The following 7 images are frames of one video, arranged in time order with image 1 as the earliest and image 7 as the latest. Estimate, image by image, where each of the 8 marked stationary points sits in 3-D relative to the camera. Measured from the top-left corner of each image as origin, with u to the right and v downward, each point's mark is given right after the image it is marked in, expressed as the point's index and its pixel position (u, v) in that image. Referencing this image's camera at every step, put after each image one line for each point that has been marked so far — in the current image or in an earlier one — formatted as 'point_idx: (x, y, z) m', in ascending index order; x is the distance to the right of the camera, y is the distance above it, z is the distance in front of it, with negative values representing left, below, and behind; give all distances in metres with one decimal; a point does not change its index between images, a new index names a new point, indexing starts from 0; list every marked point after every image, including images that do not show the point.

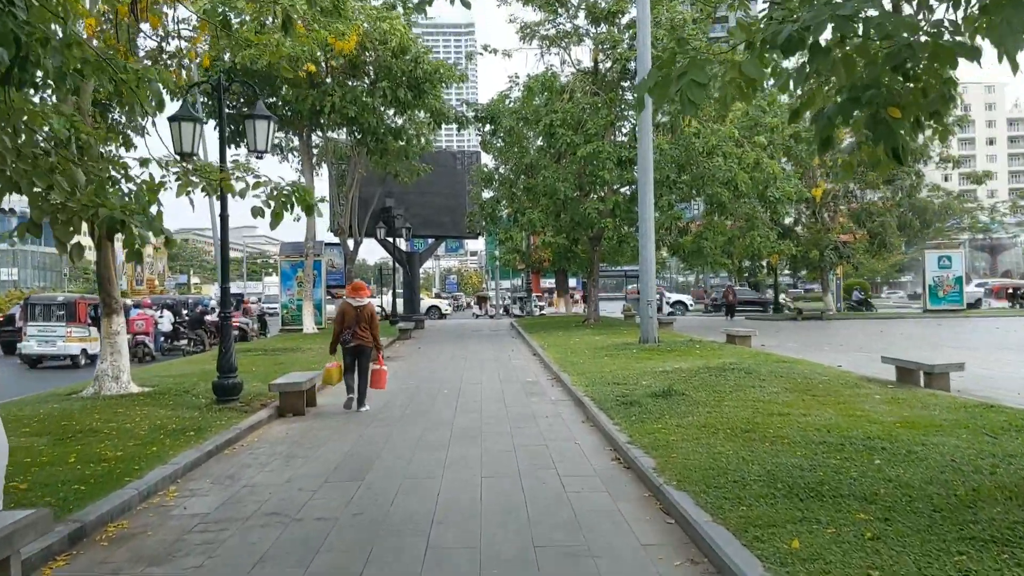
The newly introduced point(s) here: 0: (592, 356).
0: (+1.6, -1.3, +16.4) m
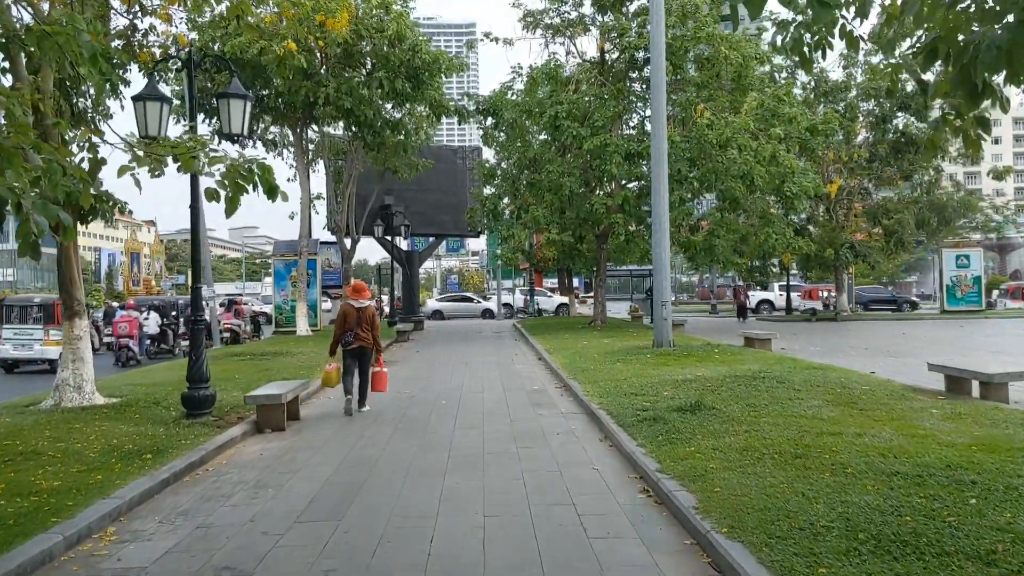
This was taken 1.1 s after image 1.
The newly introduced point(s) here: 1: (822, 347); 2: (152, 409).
0: (+1.7, -1.3, +15.2) m
1: (+7.2, -1.4, +19.2) m
2: (-4.6, -1.6, +10.8) m
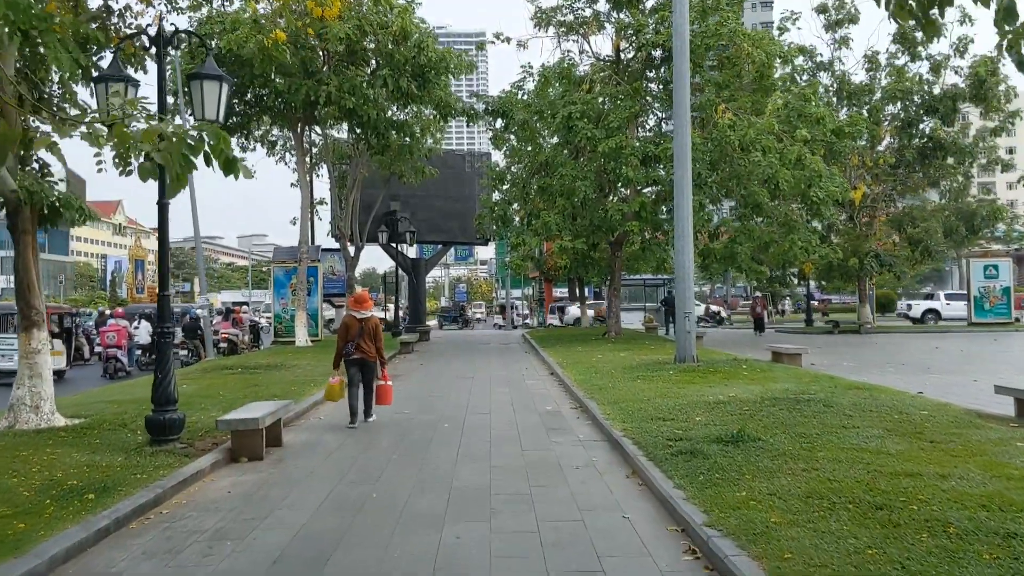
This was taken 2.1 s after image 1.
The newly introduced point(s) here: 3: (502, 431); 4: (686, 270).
0: (+1.8, -1.5, +13.9) m
1: (+7.4, -1.6, +17.9) m
2: (-4.5, -1.6, +9.5) m
3: (-0.1, -1.7, +9.9) m
4: (+3.2, +0.3, +15.5) m
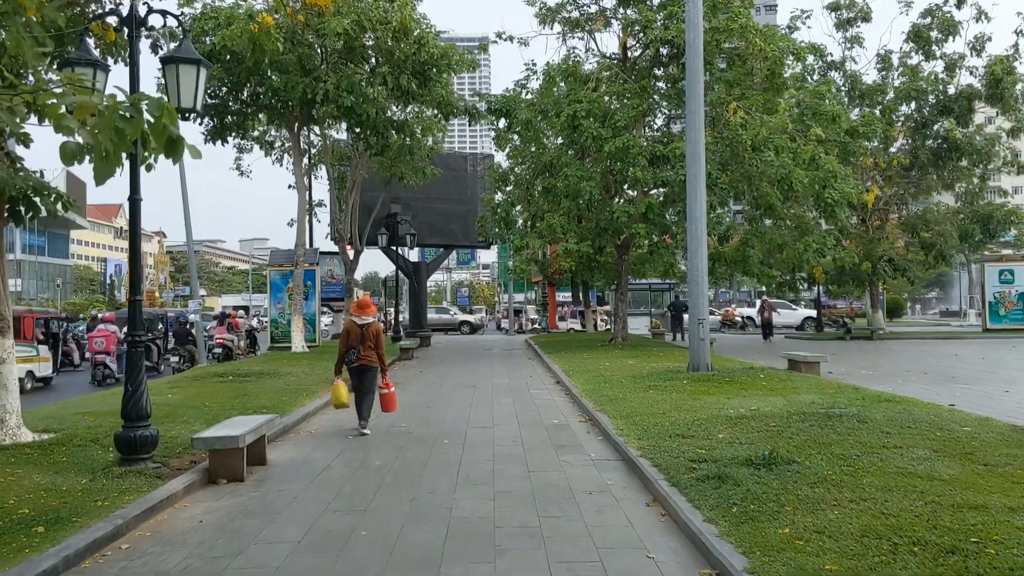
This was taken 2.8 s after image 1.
0: (+1.9, -1.6, +13.1) m
1: (+7.4, -1.7, +17.1) m
2: (-4.4, -1.7, +8.8) m
3: (-0.1, -1.7, +9.1) m
4: (+3.3, +0.2, +14.7) m
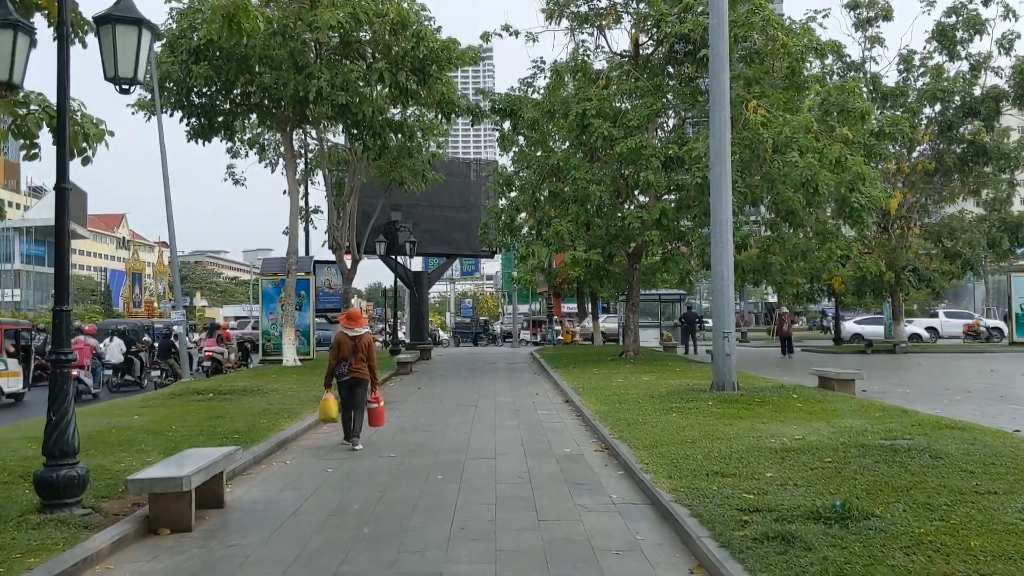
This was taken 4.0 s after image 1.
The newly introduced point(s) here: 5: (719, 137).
0: (+2.0, -1.7, +11.7) m
1: (+7.5, -1.9, +15.6) m
2: (-4.4, -1.8, +7.4) m
3: (0.0, -1.8, +7.7) m
4: (+3.4, +0.1, +13.3) m
5: (+3.3, +2.4, +13.4) m
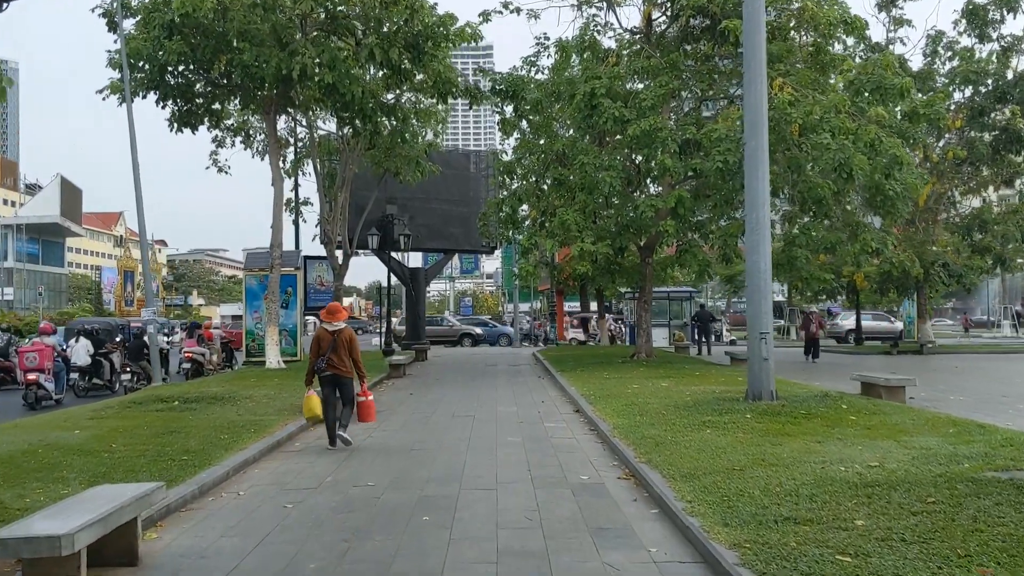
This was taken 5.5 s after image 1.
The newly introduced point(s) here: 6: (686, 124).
0: (+2.0, -1.6, +9.9) m
1: (+7.6, -1.8, +13.9) m
2: (-4.4, -1.7, +5.6) m
3: (0.0, -1.7, +5.9) m
4: (+3.4, +0.2, +11.5) m
5: (+3.4, +2.5, +11.6) m
6: (+4.1, +3.9, +19.8) m
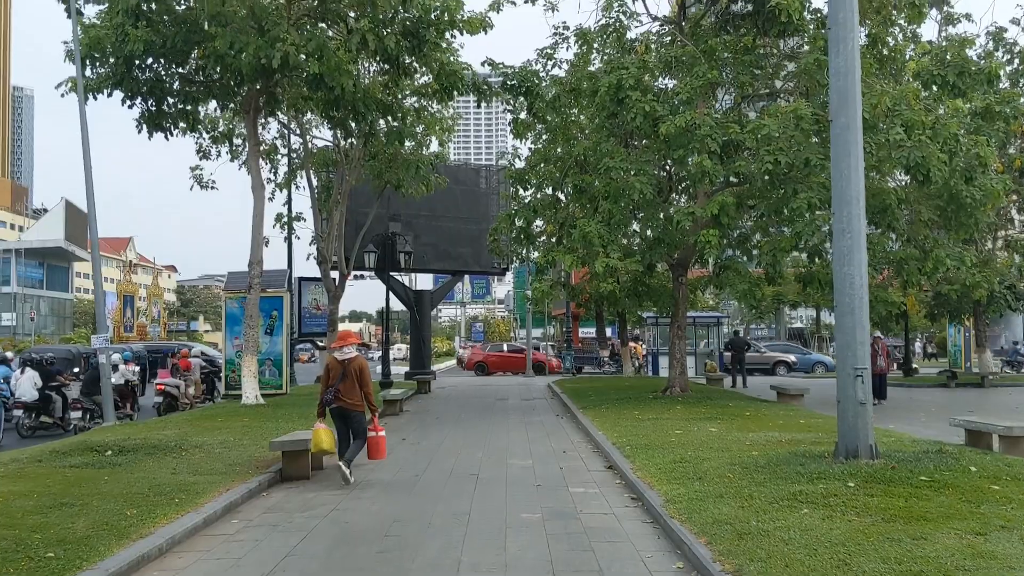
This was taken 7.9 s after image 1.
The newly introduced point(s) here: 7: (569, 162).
0: (+2.2, -1.8, +7.1) m
1: (+7.8, -2.1, +11.0) m
2: (-4.3, -1.7, +2.9) m
3: (+0.1, -1.8, +3.1) m
4: (+3.6, 0.0, +8.7) m
5: (+3.5, +2.3, +8.9) m
6: (+4.4, +3.4, +17.2) m
7: (+1.3, +3.0, +19.5) m
